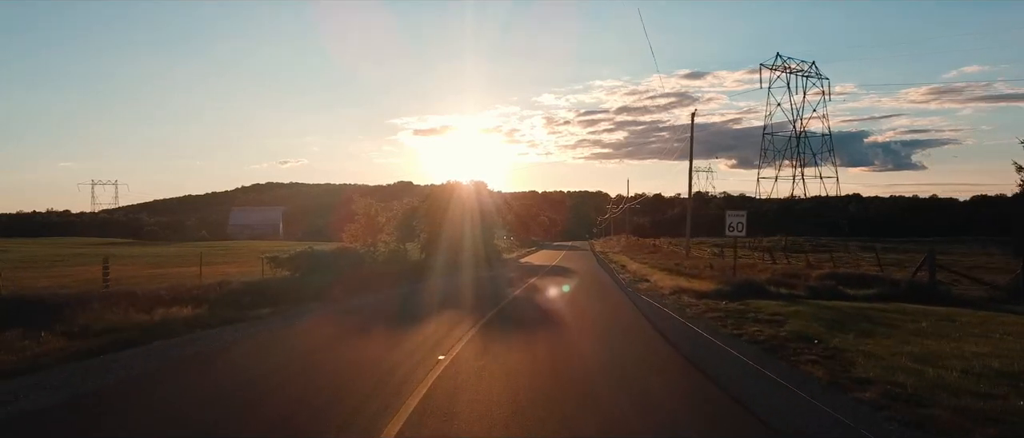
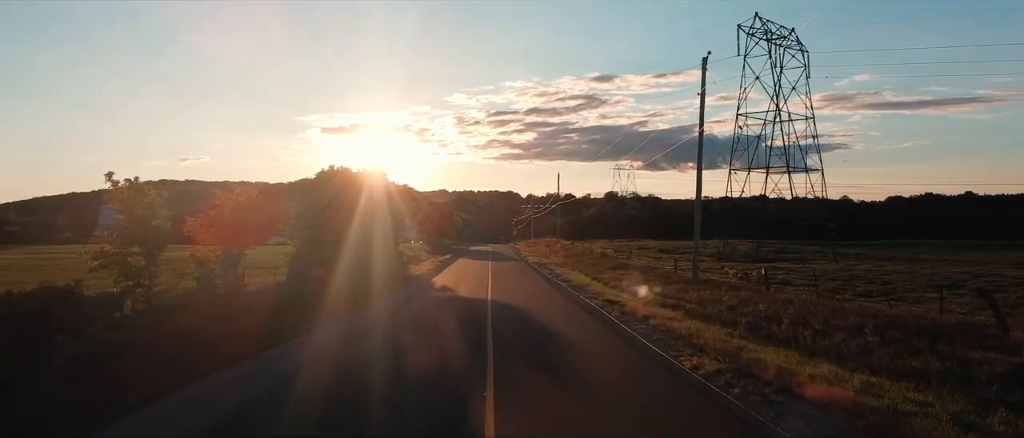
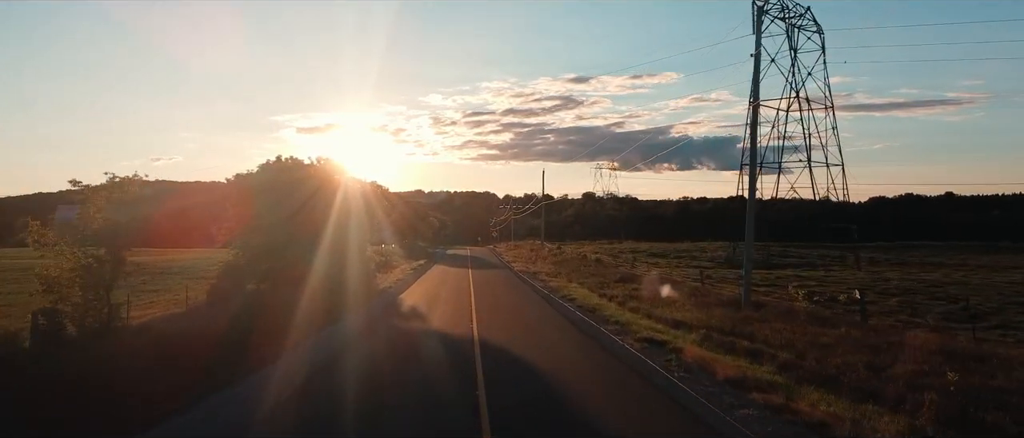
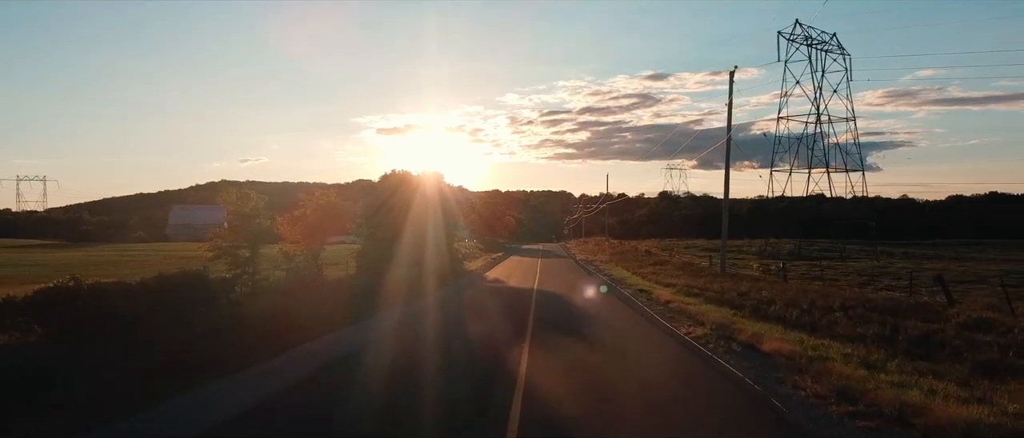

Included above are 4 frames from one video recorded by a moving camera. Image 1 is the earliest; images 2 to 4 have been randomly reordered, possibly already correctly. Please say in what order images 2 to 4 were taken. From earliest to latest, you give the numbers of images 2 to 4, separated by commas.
4, 2, 3
